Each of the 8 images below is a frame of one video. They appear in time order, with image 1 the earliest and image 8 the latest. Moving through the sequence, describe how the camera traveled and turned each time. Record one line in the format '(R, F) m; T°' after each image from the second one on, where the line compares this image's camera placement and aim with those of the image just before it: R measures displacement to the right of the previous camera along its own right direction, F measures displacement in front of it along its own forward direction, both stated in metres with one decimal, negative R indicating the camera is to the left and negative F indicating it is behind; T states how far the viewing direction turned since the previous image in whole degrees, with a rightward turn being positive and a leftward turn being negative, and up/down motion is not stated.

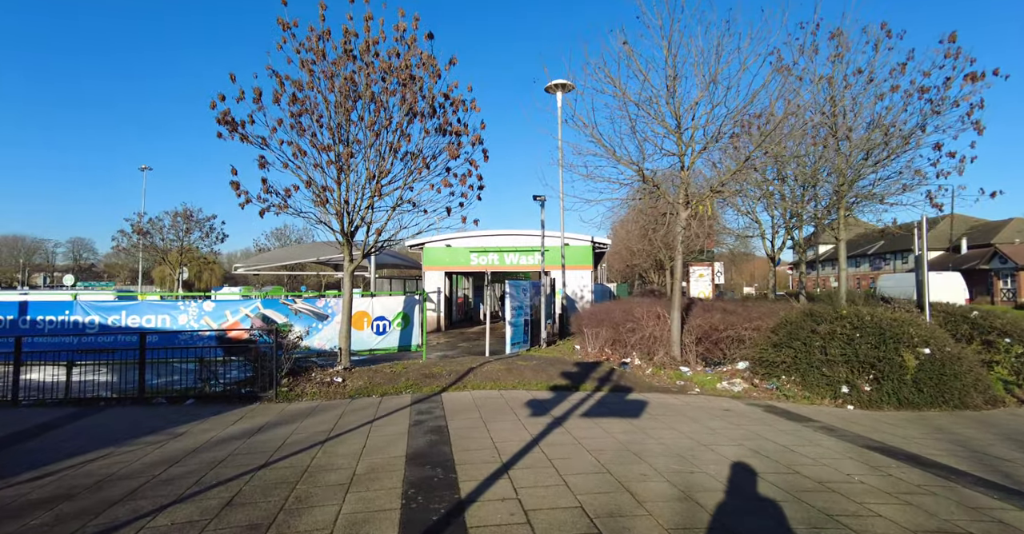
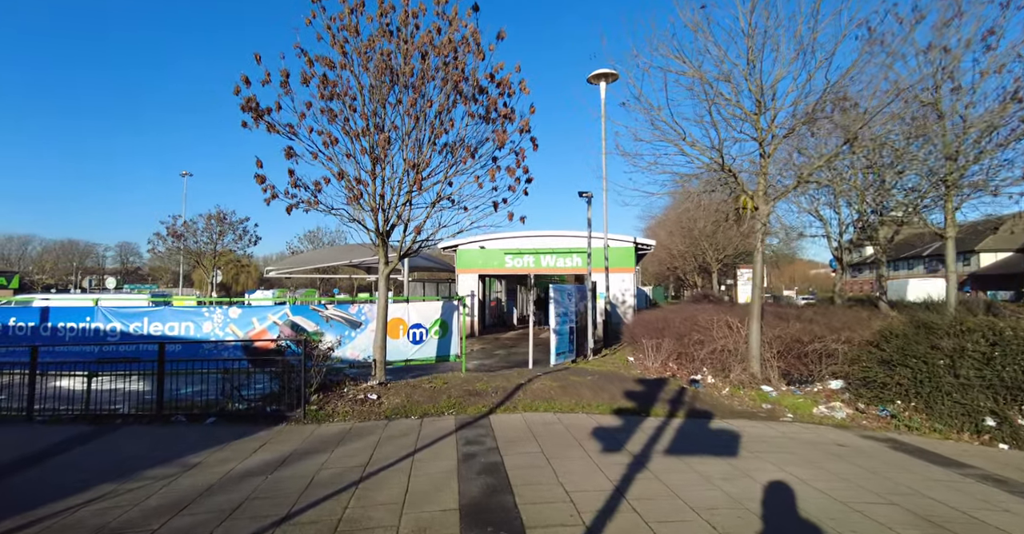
(-0.4, +1.1) m; -3°
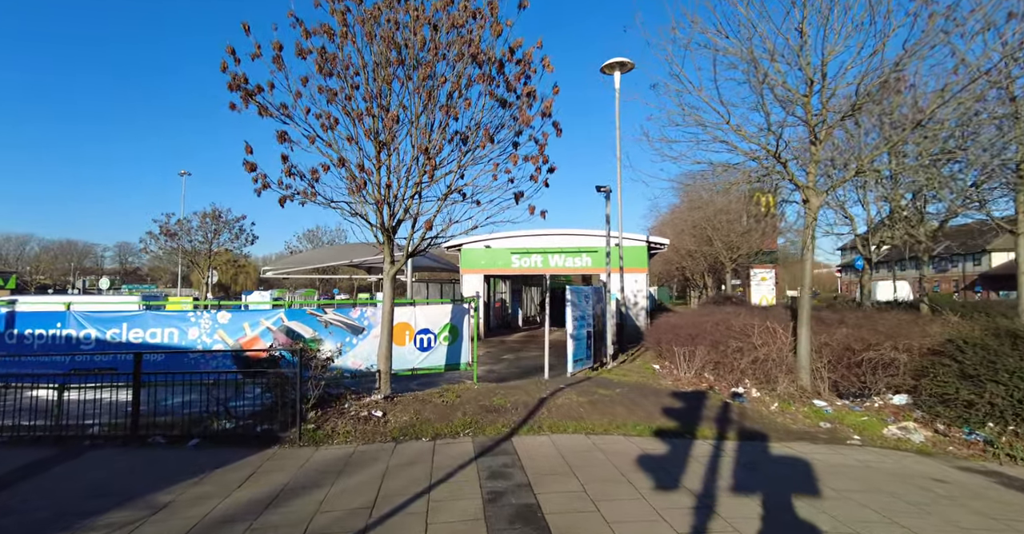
(-0.3, +0.9) m; 0°
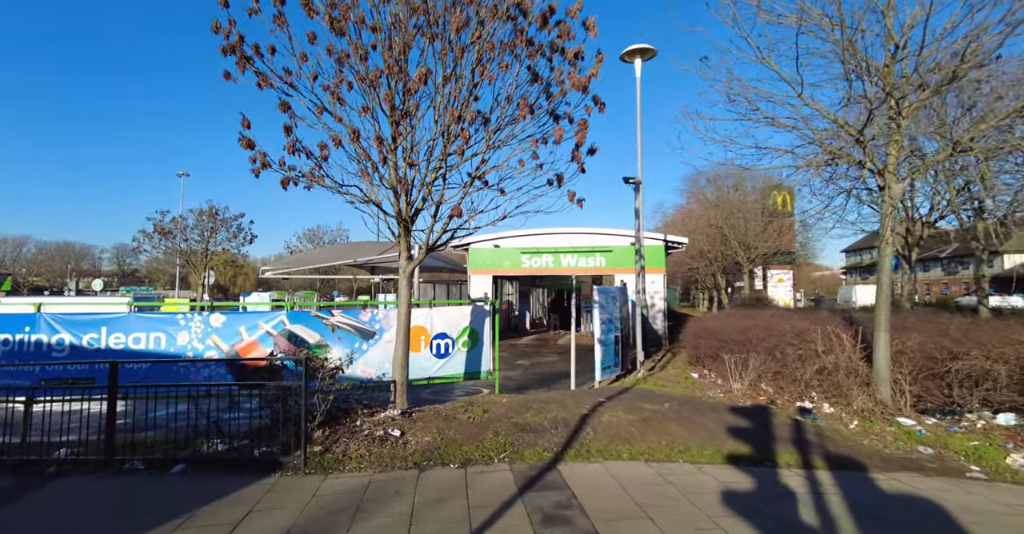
(-0.5, +1.0) m; 0°
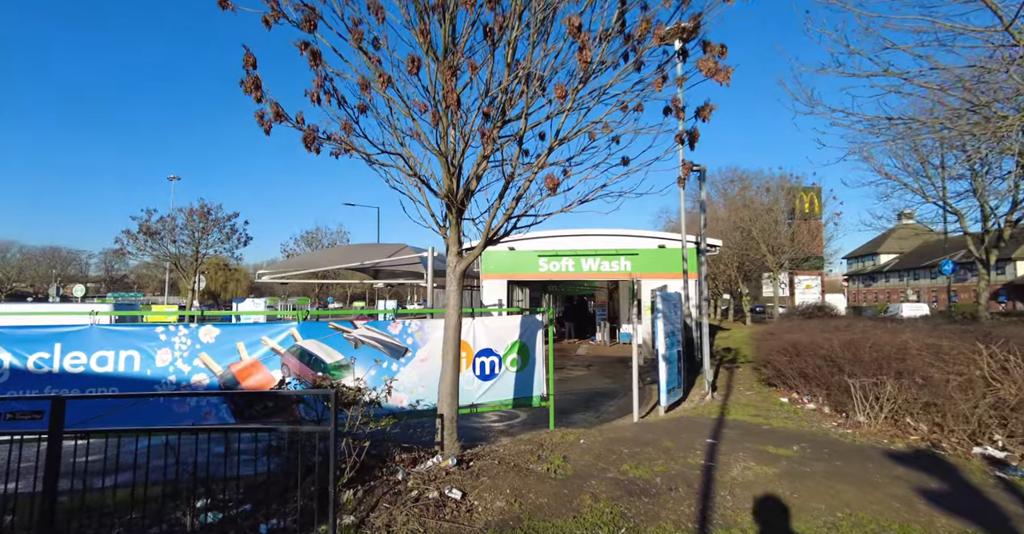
(-0.9, +1.7) m; +1°
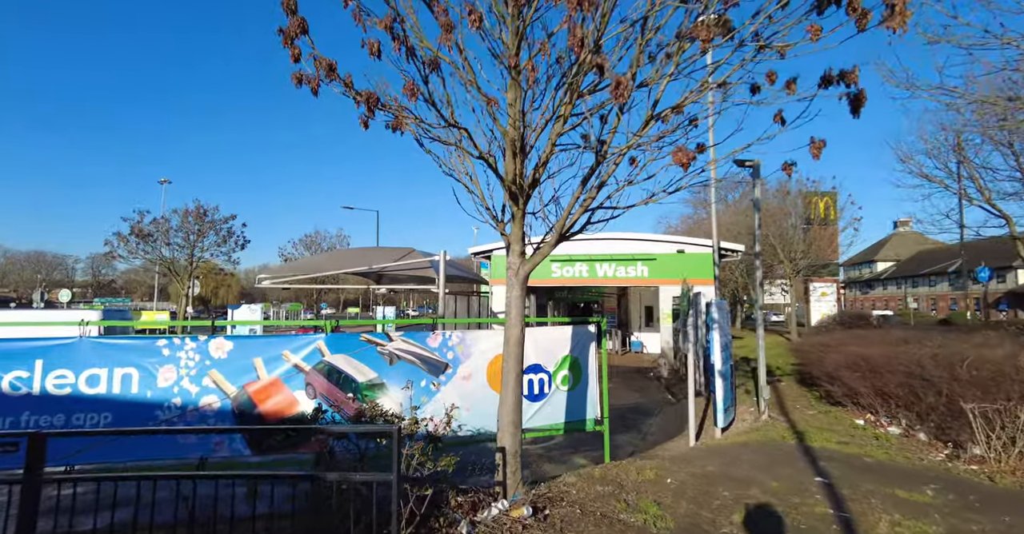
(-0.7, +0.9) m; +1°
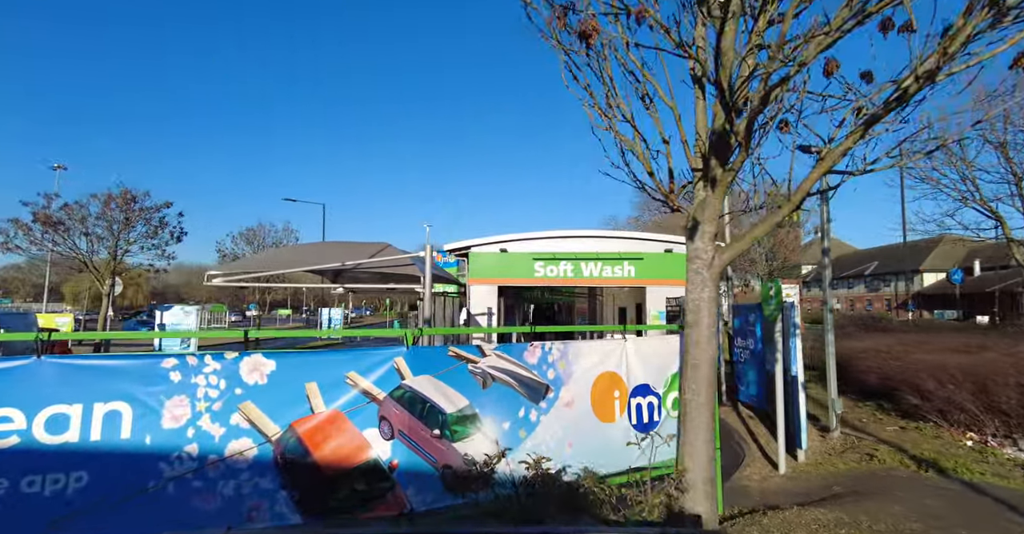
(-1.7, +1.4) m; +7°
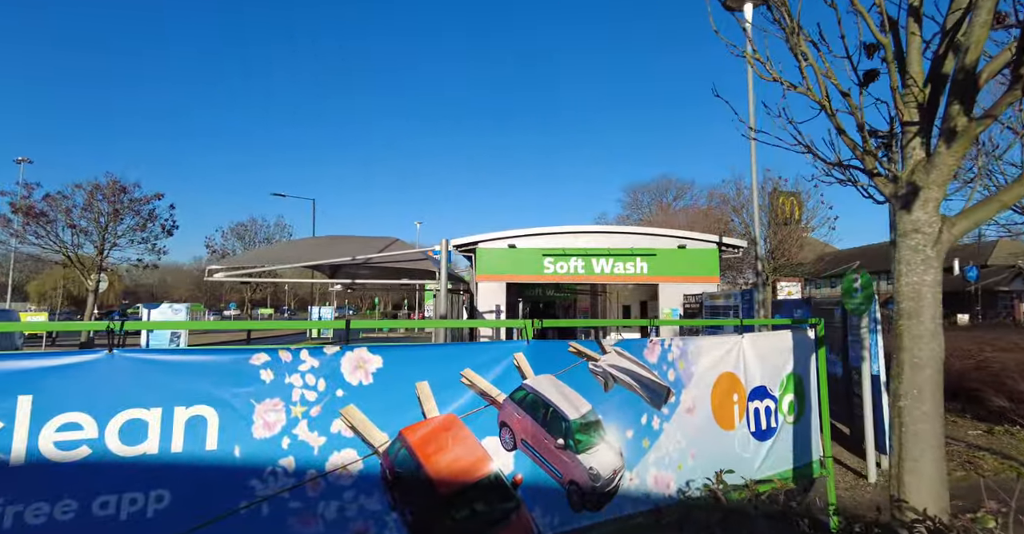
(-1.1, +0.6) m; +2°
